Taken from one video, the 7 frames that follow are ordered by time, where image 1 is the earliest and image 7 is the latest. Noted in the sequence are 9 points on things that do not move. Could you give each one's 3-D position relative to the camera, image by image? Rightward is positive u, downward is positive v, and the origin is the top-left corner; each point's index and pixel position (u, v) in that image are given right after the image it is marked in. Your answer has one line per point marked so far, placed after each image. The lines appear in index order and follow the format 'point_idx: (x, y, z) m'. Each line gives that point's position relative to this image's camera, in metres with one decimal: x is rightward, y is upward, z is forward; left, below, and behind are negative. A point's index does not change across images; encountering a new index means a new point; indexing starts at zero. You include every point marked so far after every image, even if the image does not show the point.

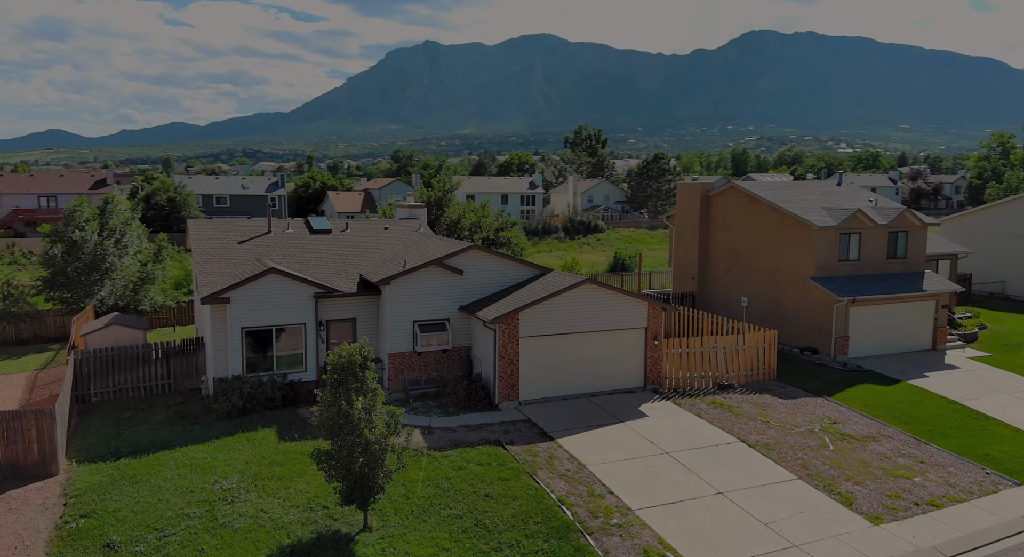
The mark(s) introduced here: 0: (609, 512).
0: (+1.8, -4.4, +14.3) m
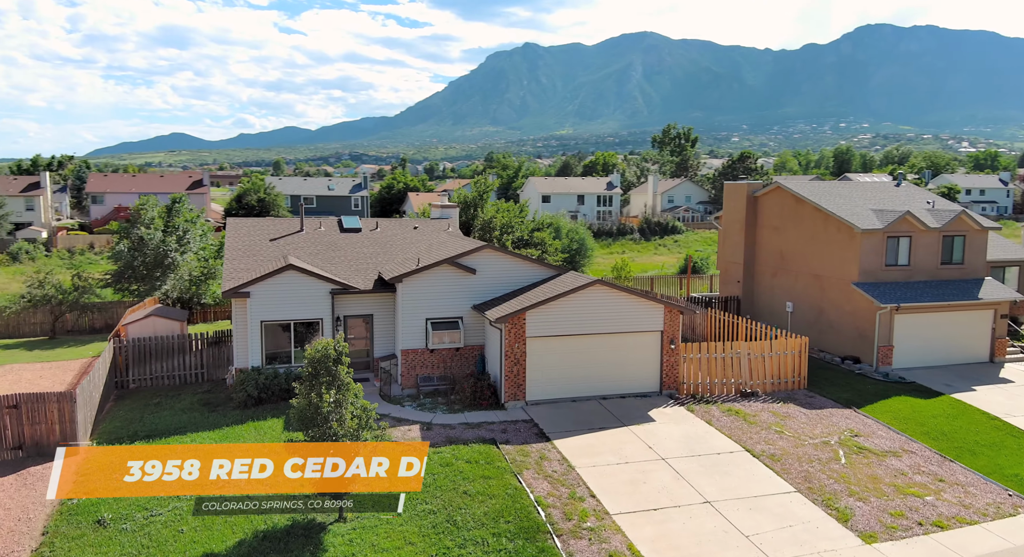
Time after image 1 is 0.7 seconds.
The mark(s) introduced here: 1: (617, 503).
0: (+1.3, -4.4, +14.1) m
1: (+2.0, -4.3, +14.7) m
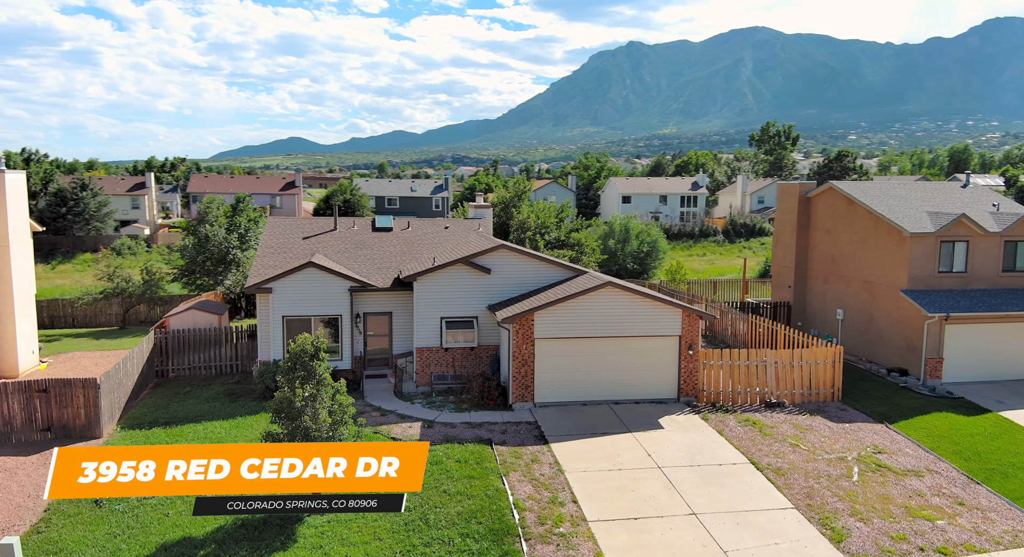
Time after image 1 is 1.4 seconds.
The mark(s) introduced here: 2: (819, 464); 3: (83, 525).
0: (+0.8, -4.4, +13.9) m
1: (+1.6, -4.3, +14.3) m
2: (+6.5, -4.0, +16.4) m
3: (-7.7, -4.4, +13.6) m
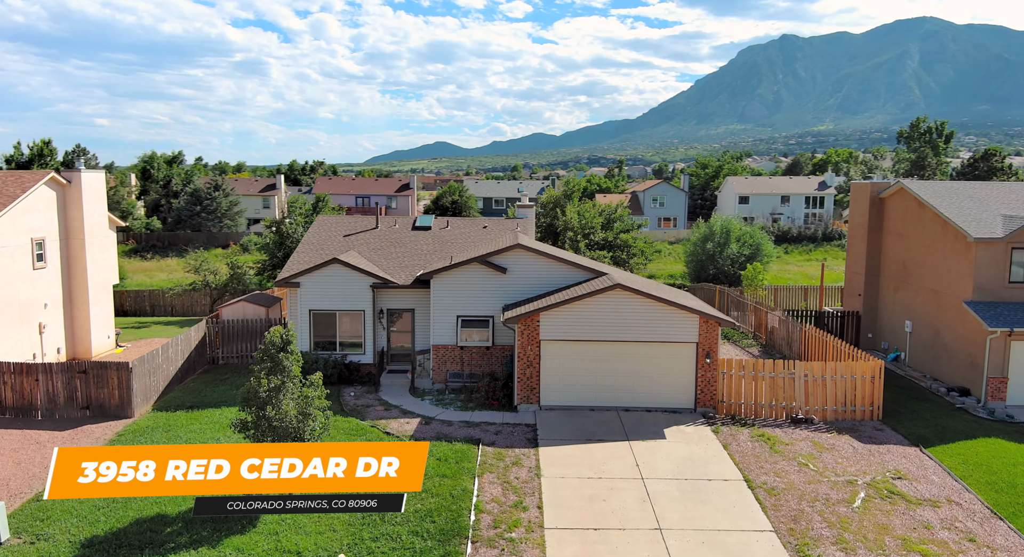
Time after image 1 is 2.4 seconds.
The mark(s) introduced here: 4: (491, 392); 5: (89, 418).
0: (0.0, -4.4, +13.6) m
1: (+0.8, -4.3, +13.9) m
2: (+6.1, -4.1, +15.1) m
3: (-8.5, -4.2, +14.7) m
4: (-0.6, -2.9, +19.3) m
5: (-10.7, -3.5, +19.4) m
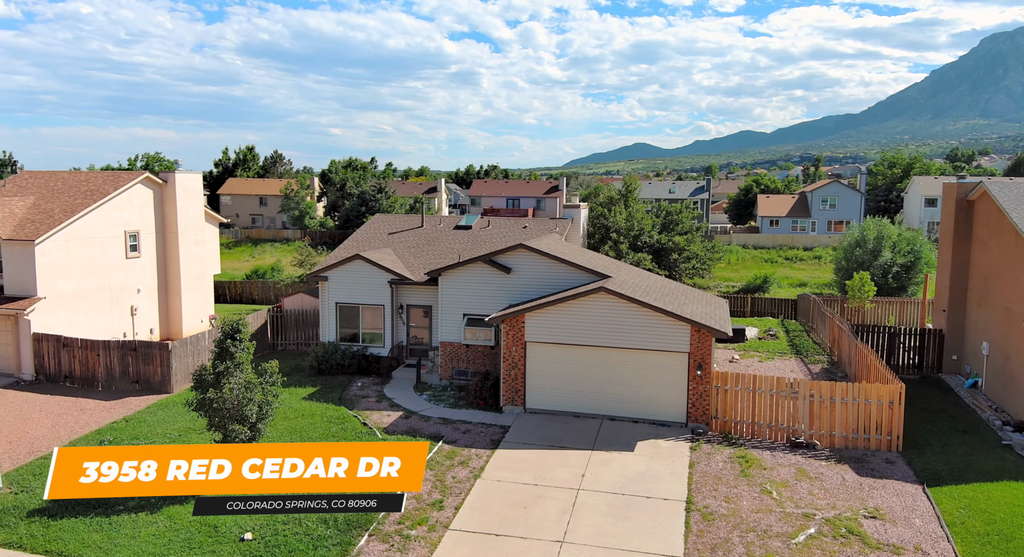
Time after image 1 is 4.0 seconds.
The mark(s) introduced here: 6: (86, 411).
0: (-1.7, -4.3, +13.7) m
1: (-0.8, -4.3, +13.8) m
2: (+4.6, -4.3, +13.7) m
3: (-9.6, -3.9, +16.8) m
4: (-0.8, -2.8, +19.4) m
5: (-10.7, -3.2, +21.8) m
6: (-11.1, -3.5, +20.0) m
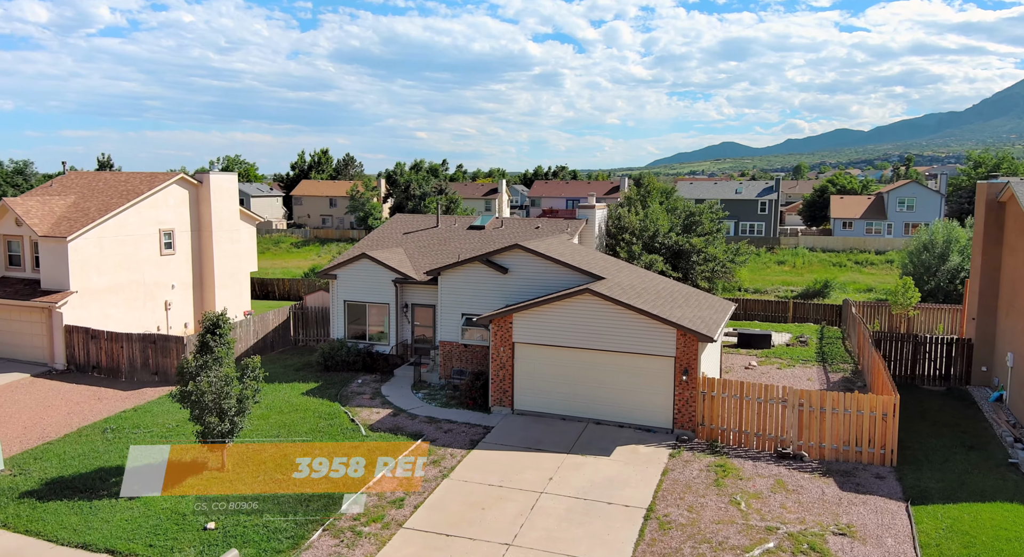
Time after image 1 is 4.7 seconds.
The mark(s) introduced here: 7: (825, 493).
0: (-2.5, -4.3, +13.8) m
1: (-1.6, -4.3, +13.8) m
2: (+3.7, -4.3, +13.3) m
3: (-10.1, -3.8, +17.7) m
4: (-1.1, -2.8, +19.4) m
5: (-10.6, -3.1, +22.8) m
6: (-11.2, -3.3, +21.0) m
7: (+6.0, -4.1, +14.7) m
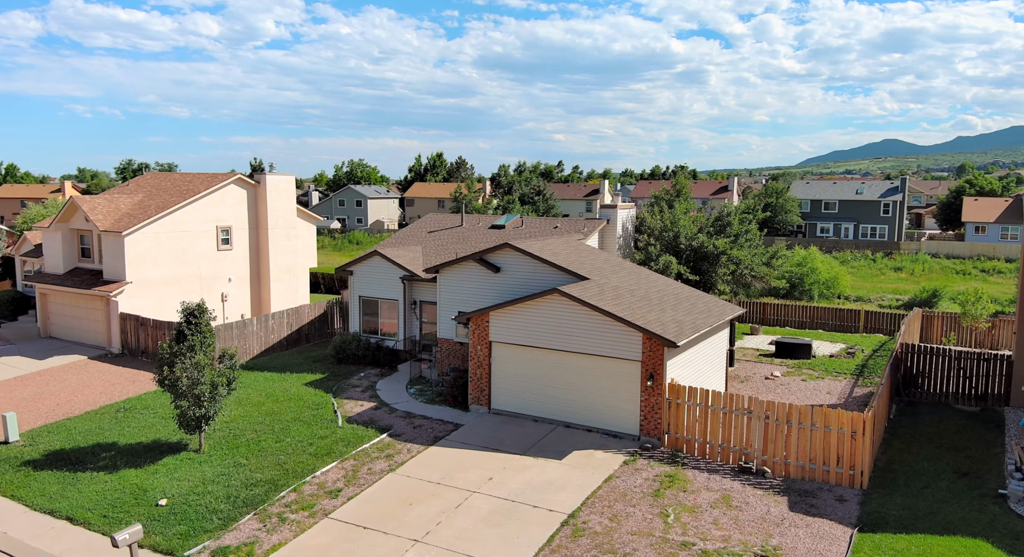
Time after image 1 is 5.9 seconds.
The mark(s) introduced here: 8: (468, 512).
0: (-3.9, -4.2, +14.3) m
1: (-3.0, -4.3, +14.2) m
2: (+2.2, -4.4, +12.7) m
3: (-10.7, -3.6, +19.4) m
4: (-1.5, -2.8, +19.6) m
5: (-10.4, -2.9, +24.6) m
6: (-11.2, -3.1, +22.9) m
7: (+4.7, -4.2, +13.8) m
8: (-0.7, -4.2, +14.0) m
